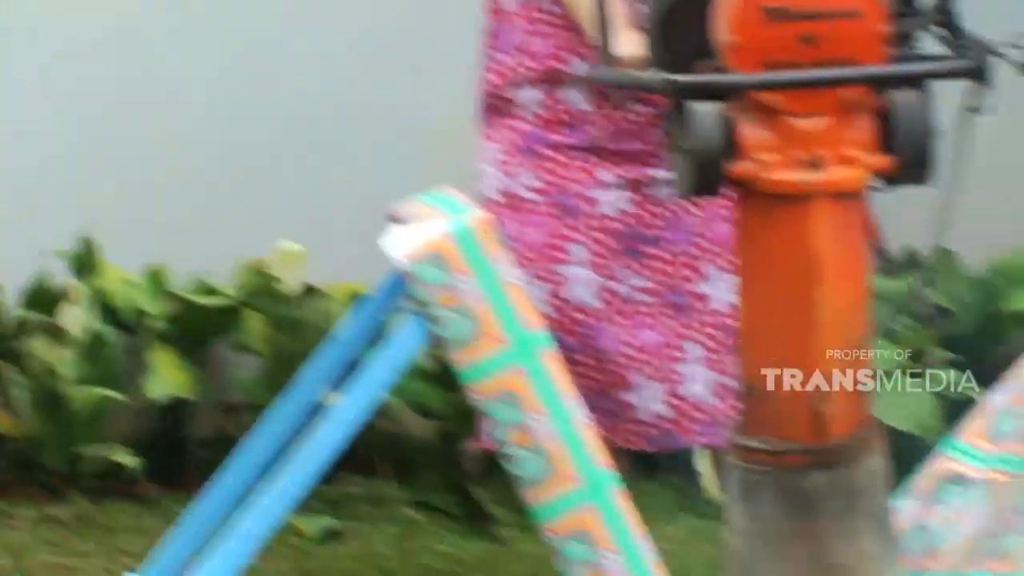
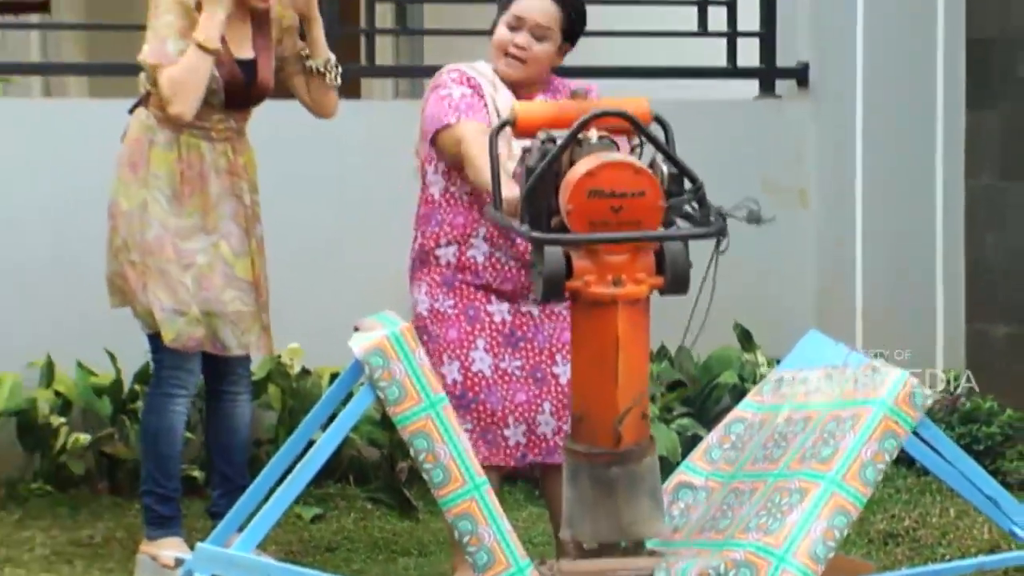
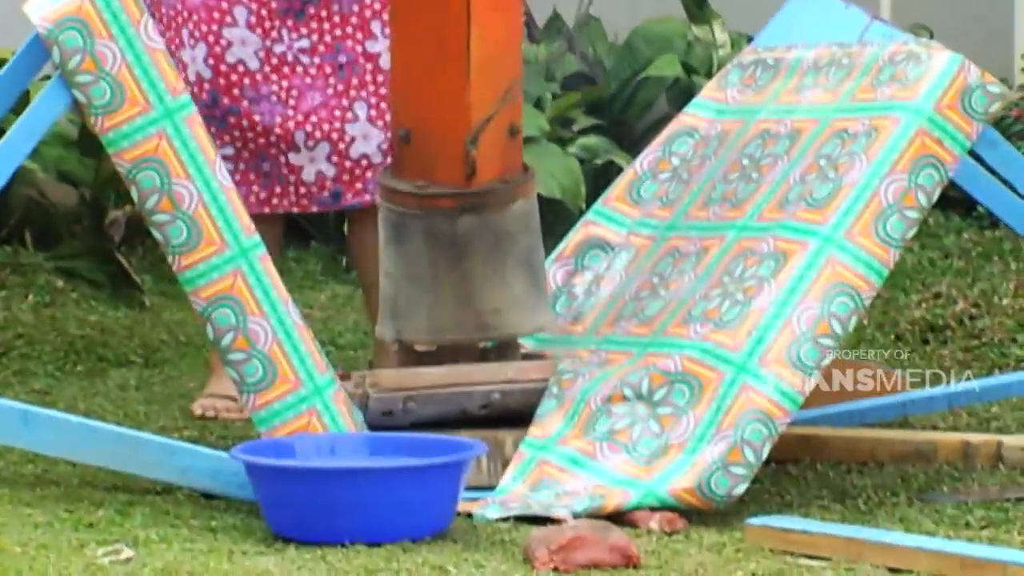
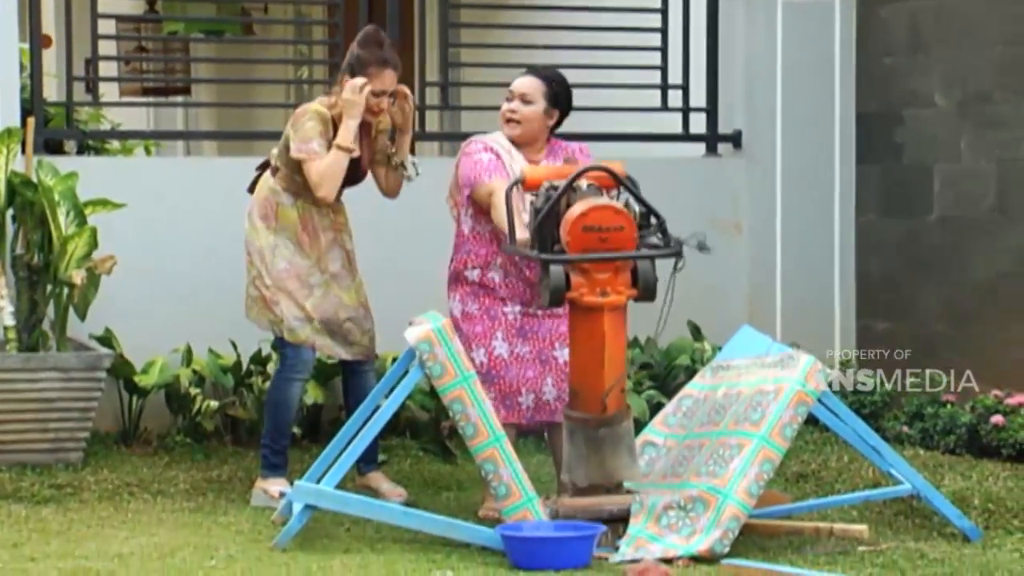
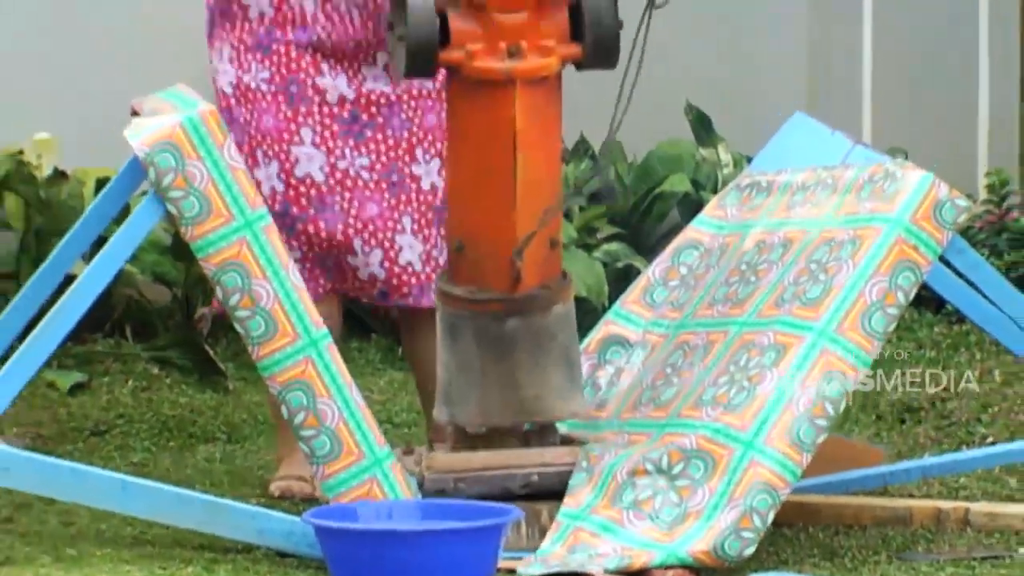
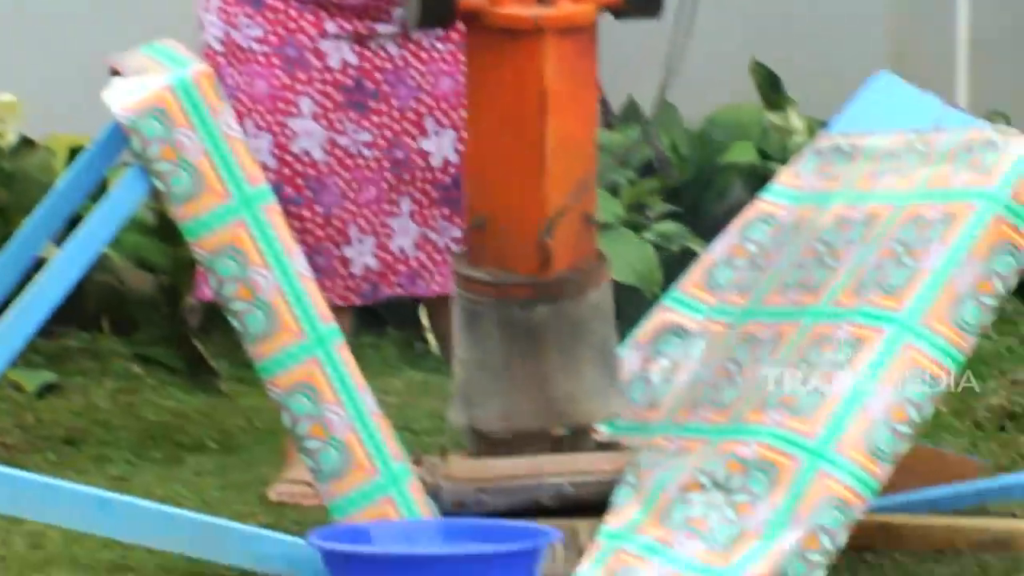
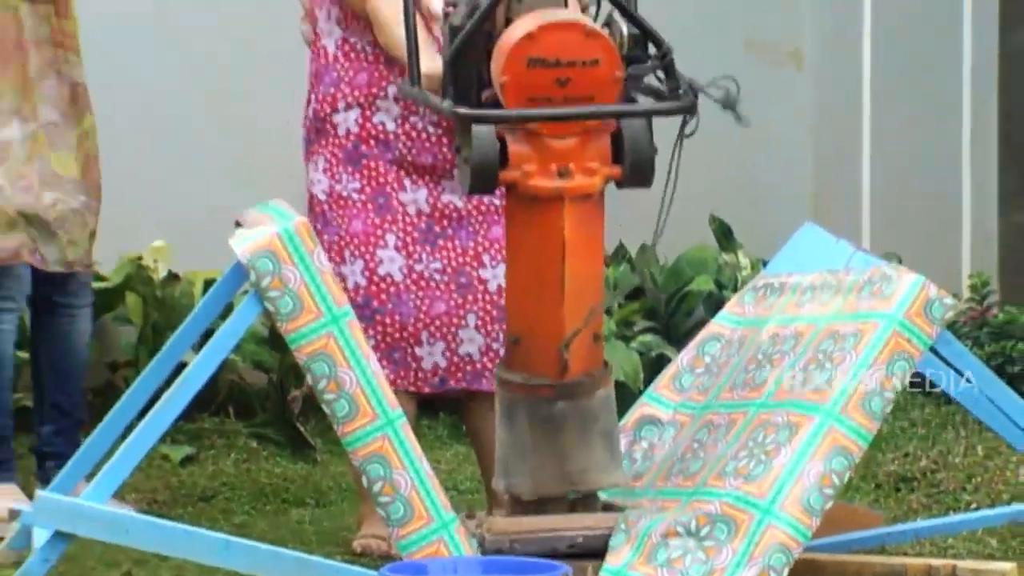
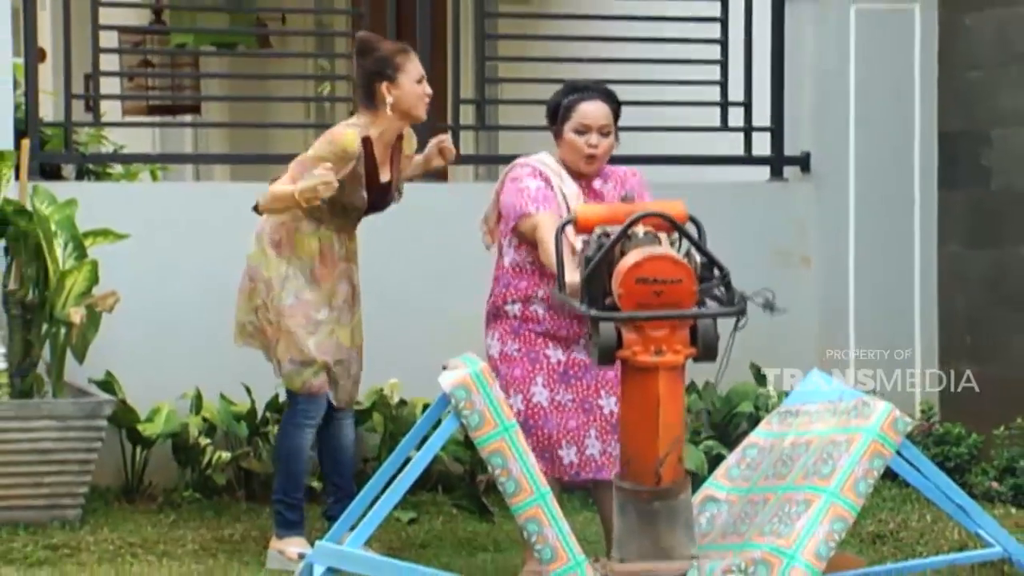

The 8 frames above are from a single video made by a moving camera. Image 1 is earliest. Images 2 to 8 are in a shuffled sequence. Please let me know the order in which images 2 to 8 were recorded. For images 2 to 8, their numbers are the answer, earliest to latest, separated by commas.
6, 3, 5, 7, 2, 8, 4
